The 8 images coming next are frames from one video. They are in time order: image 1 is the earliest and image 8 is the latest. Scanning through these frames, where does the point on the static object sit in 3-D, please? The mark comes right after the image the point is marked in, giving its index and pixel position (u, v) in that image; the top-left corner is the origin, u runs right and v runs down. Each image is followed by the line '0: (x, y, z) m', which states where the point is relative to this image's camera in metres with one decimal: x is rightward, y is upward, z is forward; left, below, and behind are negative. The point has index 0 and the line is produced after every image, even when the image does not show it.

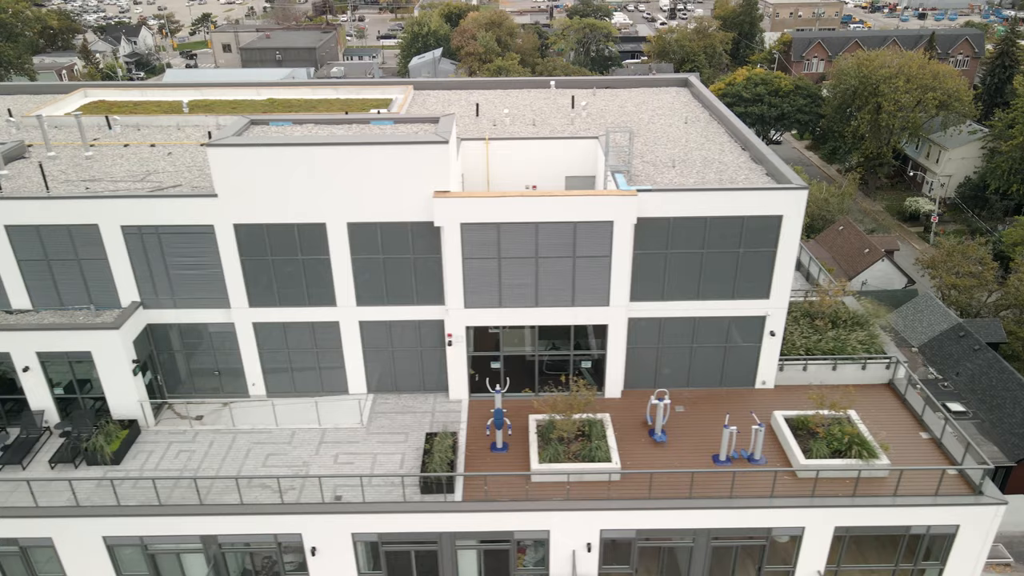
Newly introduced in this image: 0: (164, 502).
0: (-8.8, -5.5, +16.9) m
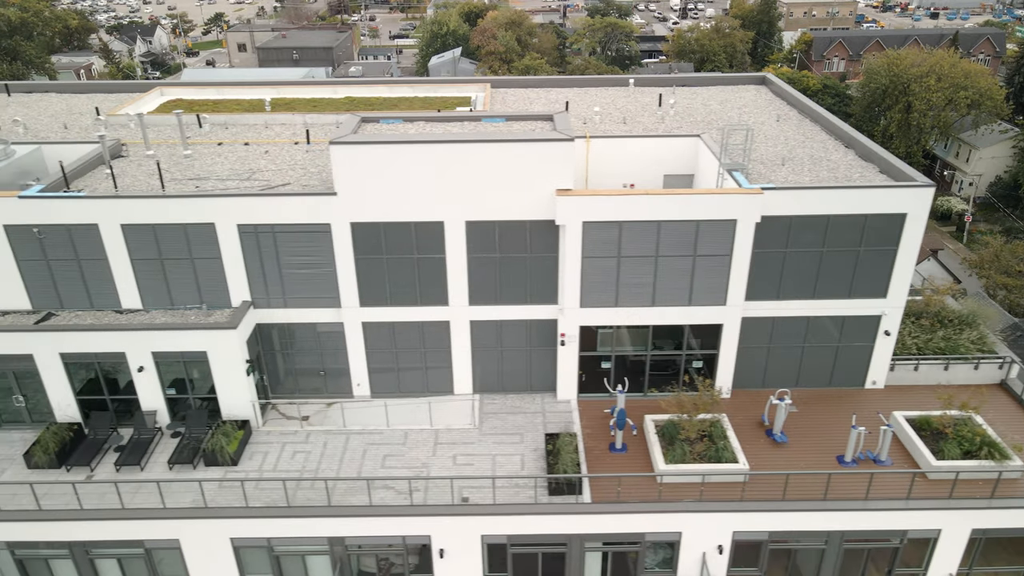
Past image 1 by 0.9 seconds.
0: (-5.5, -5.4, +16.7) m
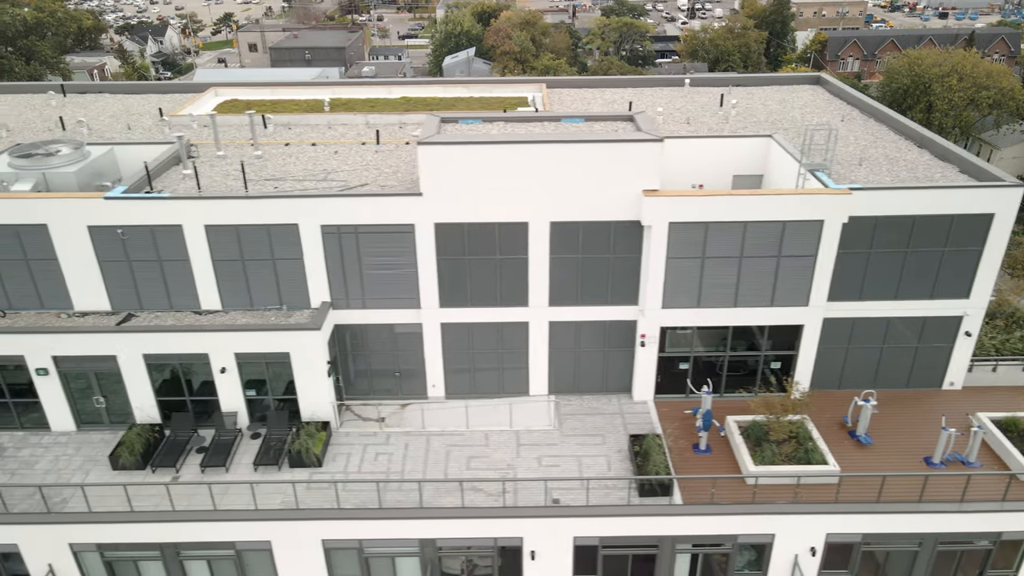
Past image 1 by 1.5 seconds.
0: (-3.2, -5.5, +16.7) m
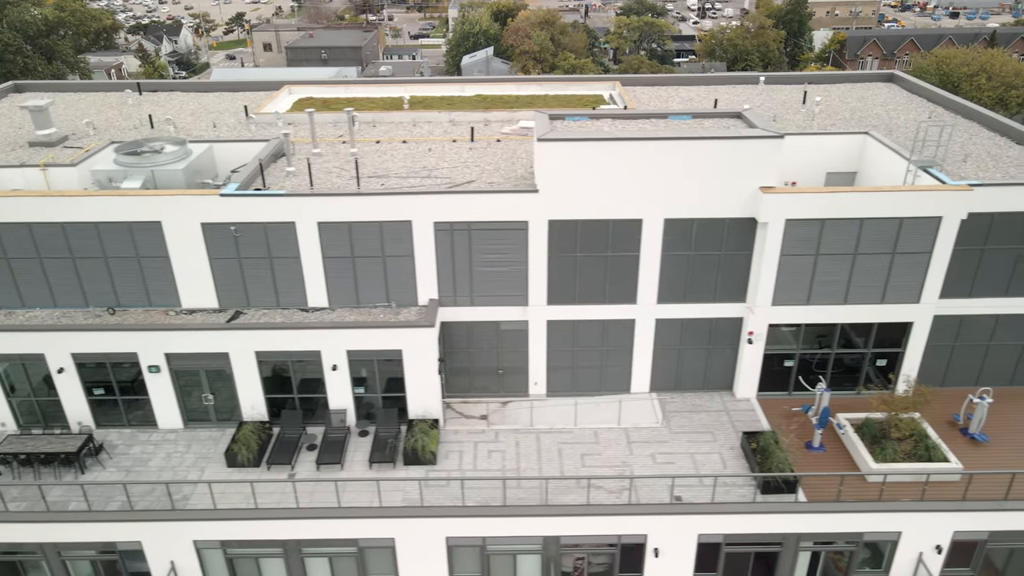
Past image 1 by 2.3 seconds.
0: (-0.1, -5.4, +16.6) m
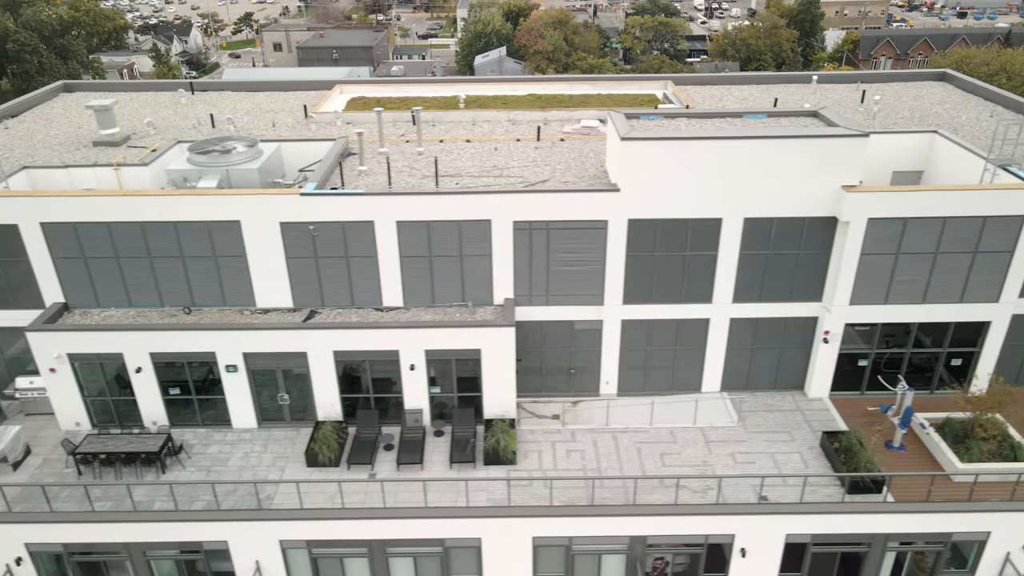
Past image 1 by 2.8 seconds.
0: (+2.1, -5.4, +16.6) m
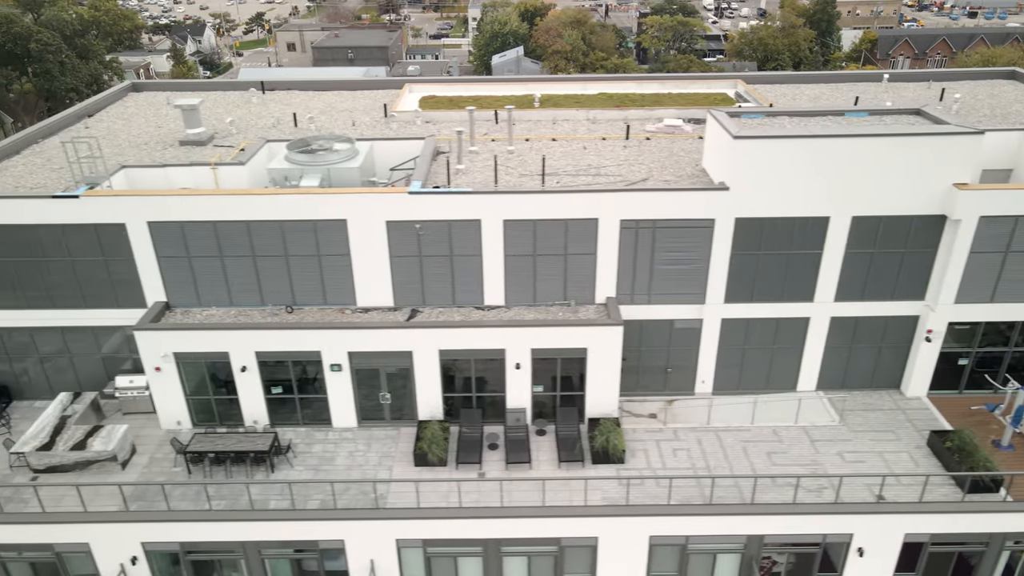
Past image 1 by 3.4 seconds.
0: (+5.0, -5.3, +16.5) m
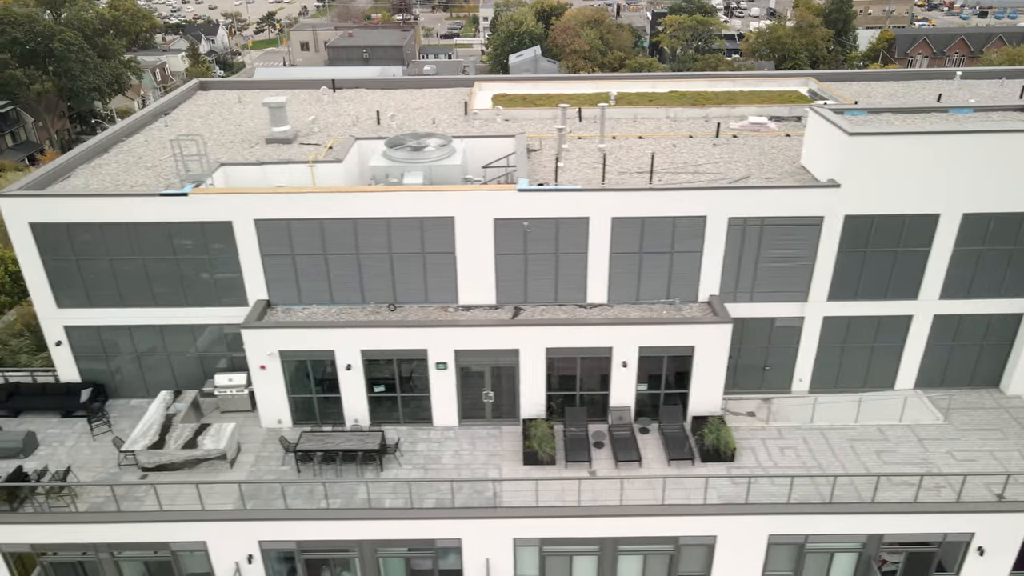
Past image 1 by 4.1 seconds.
0: (+8.0, -5.3, +16.5) m
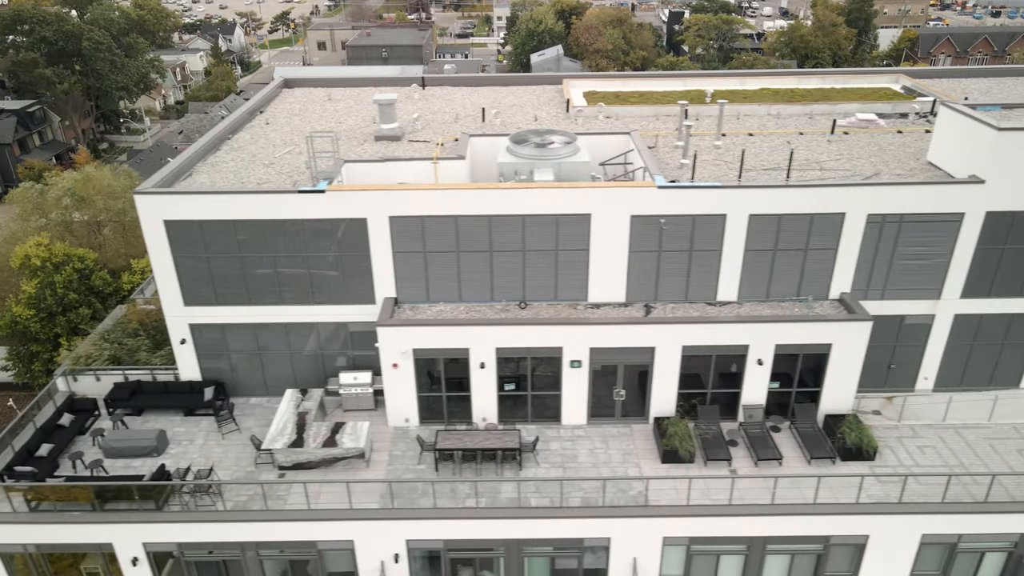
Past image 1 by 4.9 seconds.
0: (+11.7, -5.2, +16.3) m
